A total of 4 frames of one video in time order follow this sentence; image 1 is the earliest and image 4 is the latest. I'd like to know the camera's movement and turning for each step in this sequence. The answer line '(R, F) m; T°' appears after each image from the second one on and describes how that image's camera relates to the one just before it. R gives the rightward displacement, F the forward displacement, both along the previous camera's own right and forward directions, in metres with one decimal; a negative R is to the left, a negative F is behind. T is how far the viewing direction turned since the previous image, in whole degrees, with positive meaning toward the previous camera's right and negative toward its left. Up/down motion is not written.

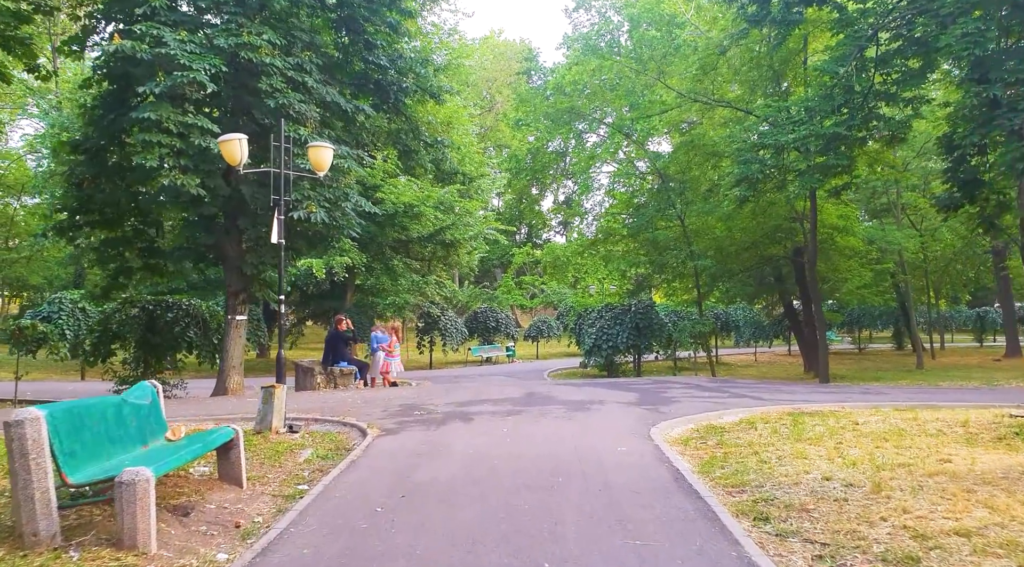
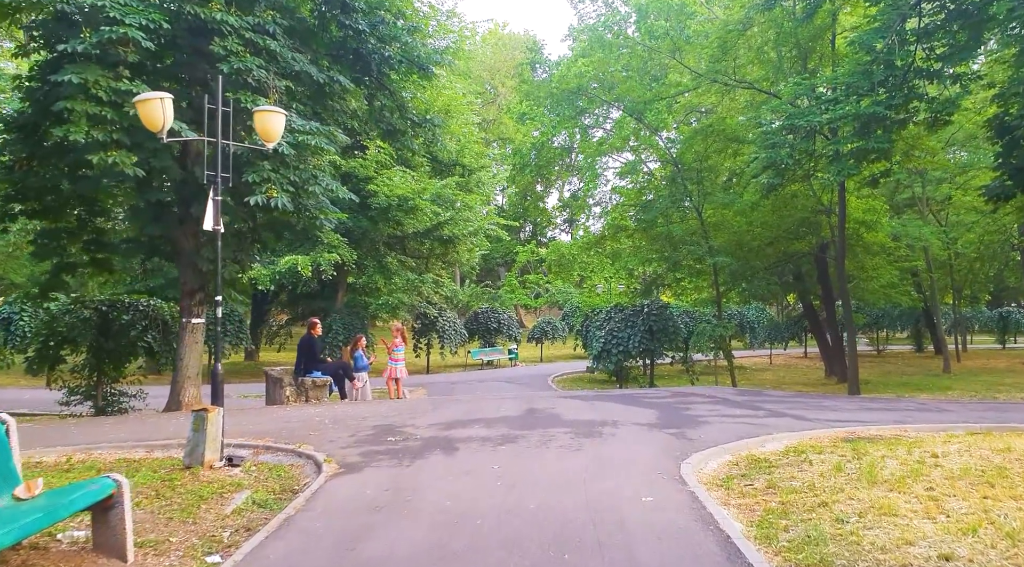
(+0.1, +1.7) m; 0°
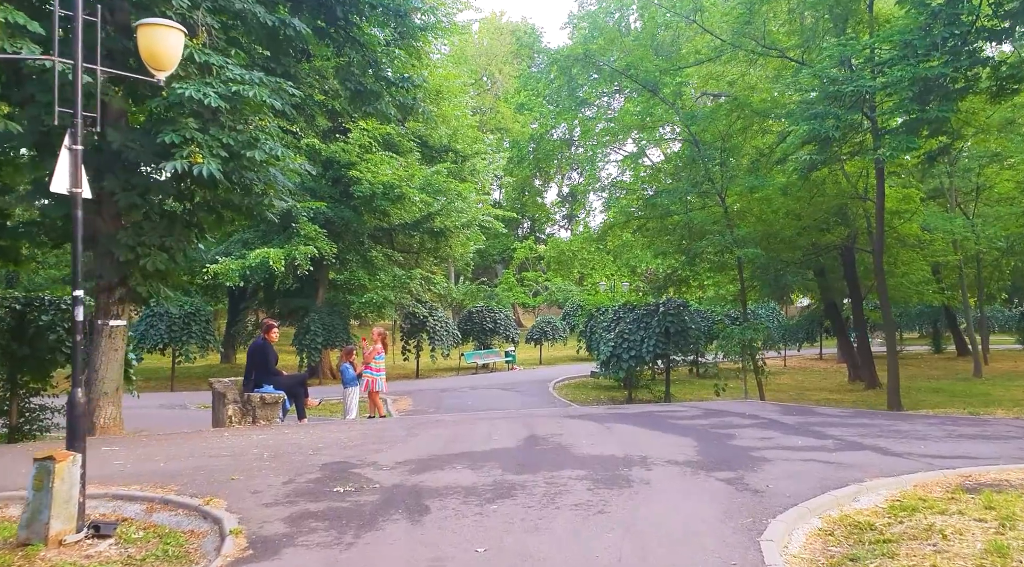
(0.0, +2.2) m; 0°
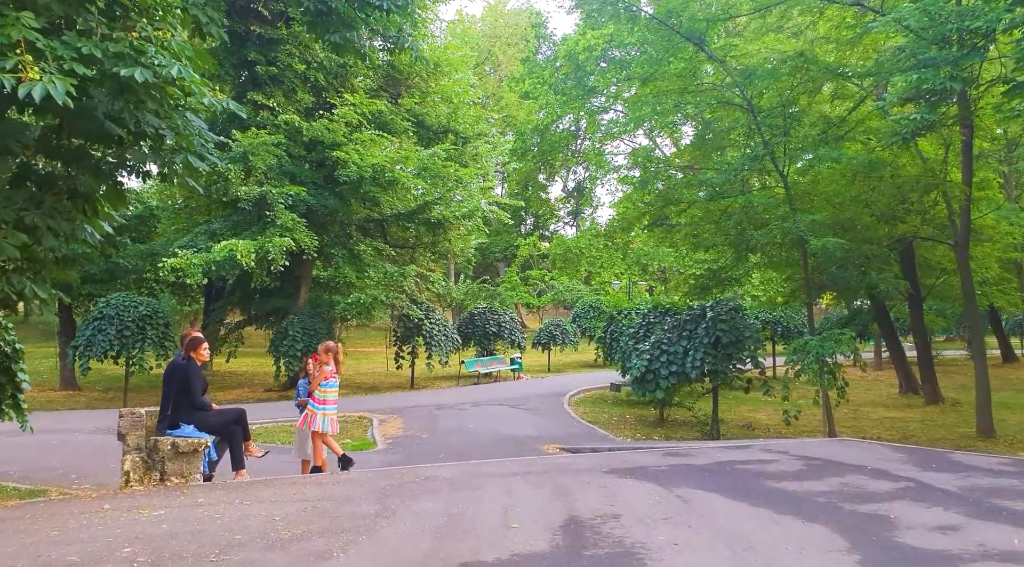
(-0.2, +2.9) m; 0°
